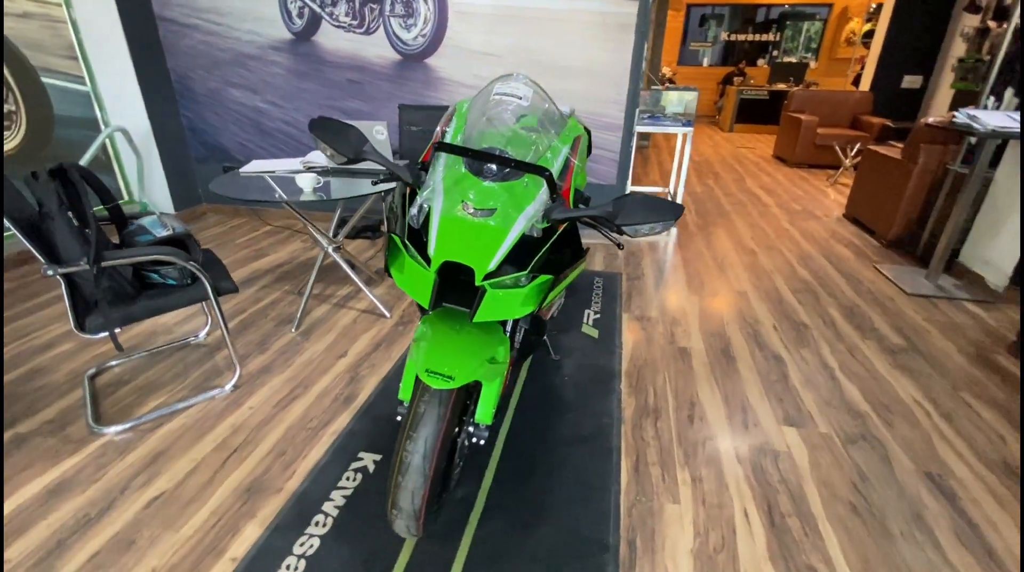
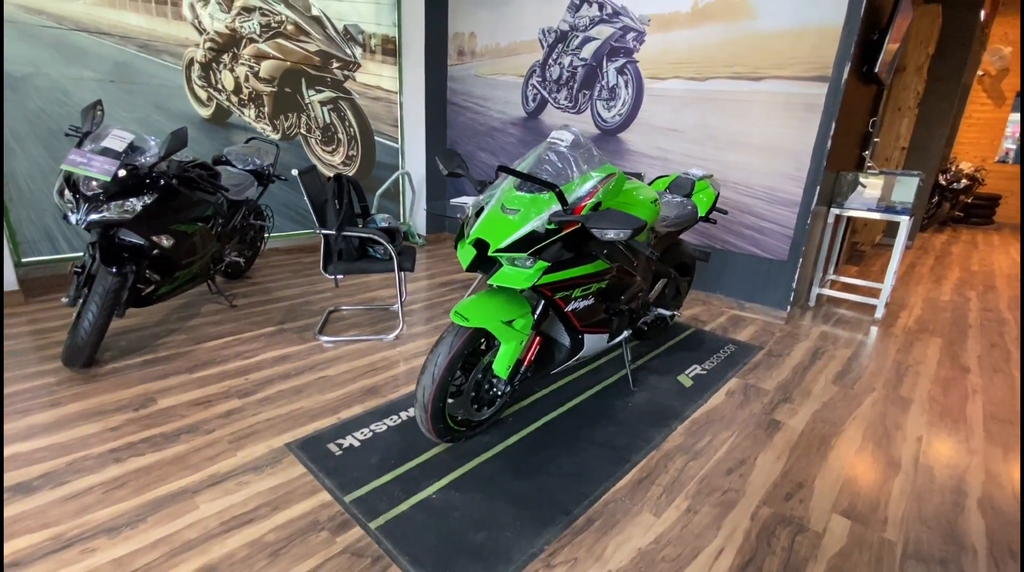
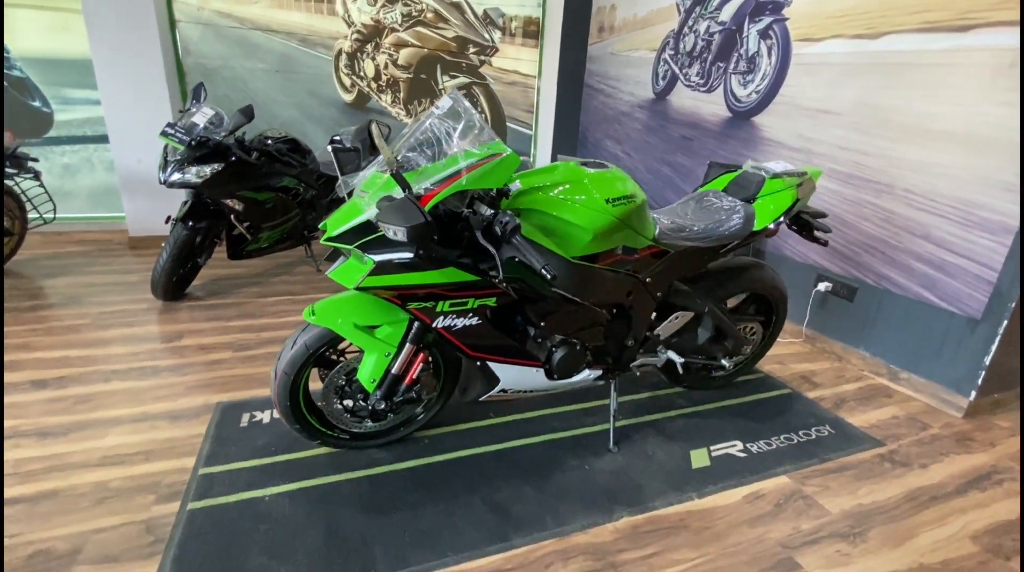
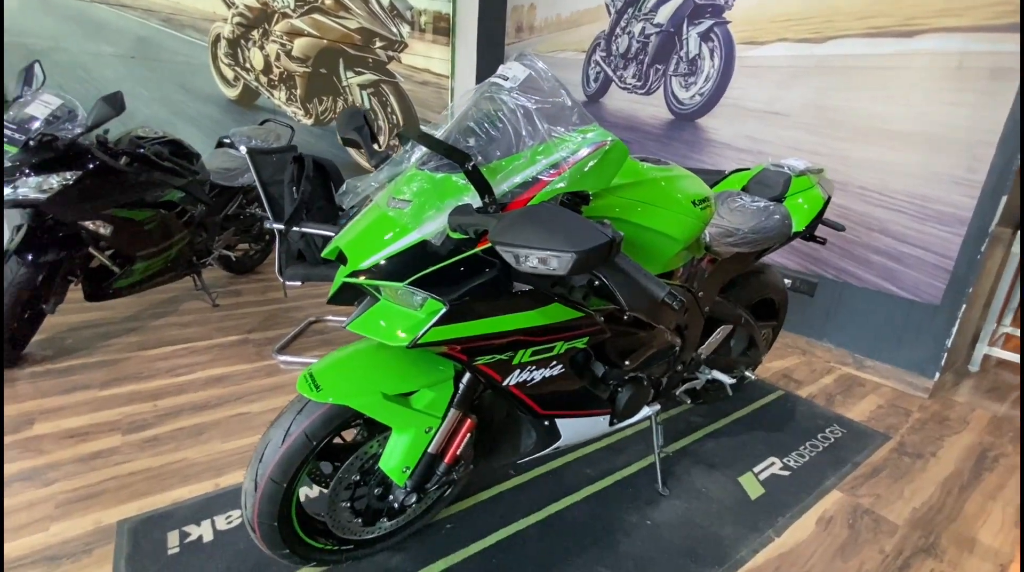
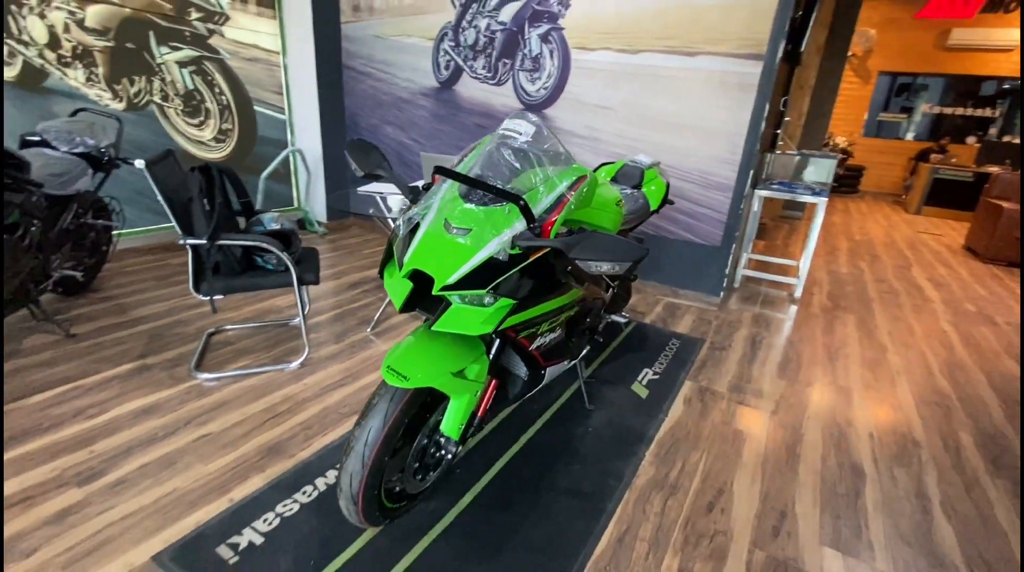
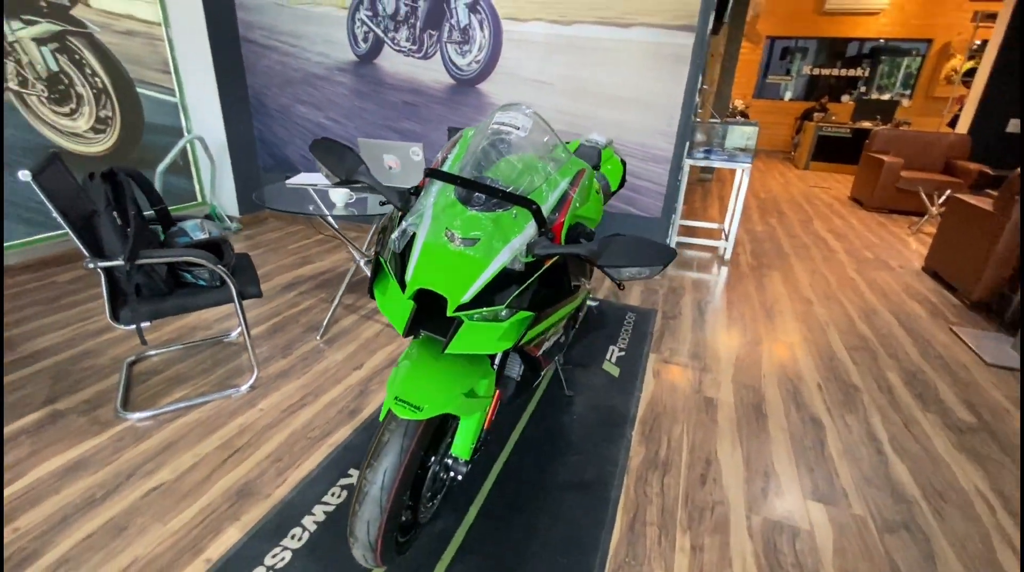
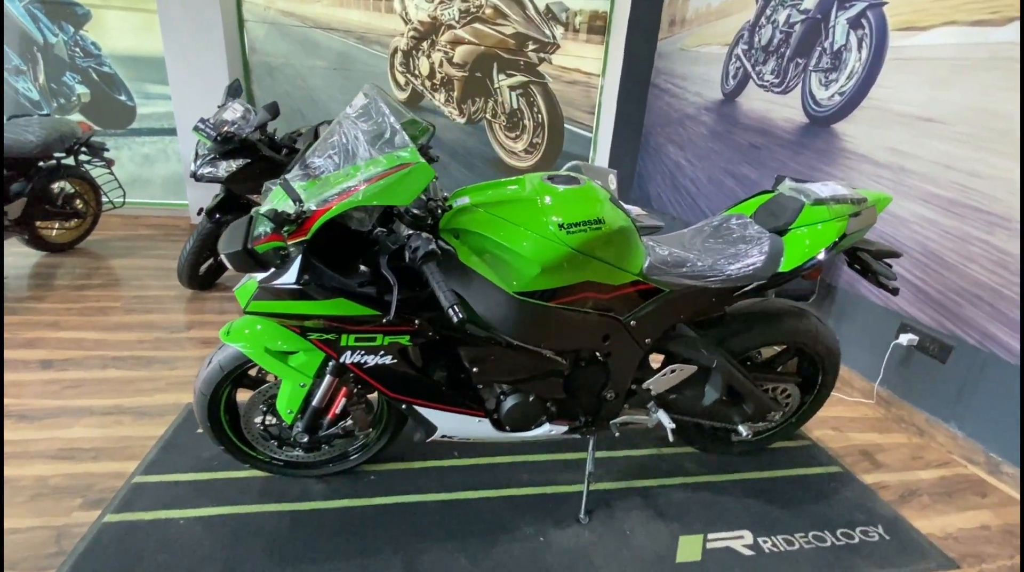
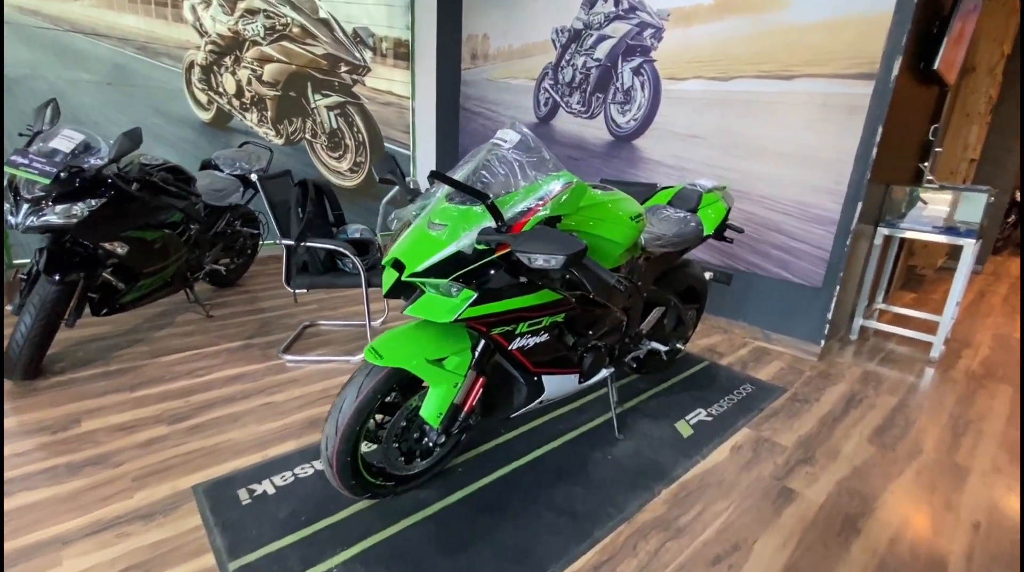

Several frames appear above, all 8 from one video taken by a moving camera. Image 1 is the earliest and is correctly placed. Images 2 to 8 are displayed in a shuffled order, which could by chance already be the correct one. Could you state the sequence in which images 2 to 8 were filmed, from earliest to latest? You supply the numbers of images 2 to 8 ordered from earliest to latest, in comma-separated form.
6, 5, 2, 8, 4, 3, 7
